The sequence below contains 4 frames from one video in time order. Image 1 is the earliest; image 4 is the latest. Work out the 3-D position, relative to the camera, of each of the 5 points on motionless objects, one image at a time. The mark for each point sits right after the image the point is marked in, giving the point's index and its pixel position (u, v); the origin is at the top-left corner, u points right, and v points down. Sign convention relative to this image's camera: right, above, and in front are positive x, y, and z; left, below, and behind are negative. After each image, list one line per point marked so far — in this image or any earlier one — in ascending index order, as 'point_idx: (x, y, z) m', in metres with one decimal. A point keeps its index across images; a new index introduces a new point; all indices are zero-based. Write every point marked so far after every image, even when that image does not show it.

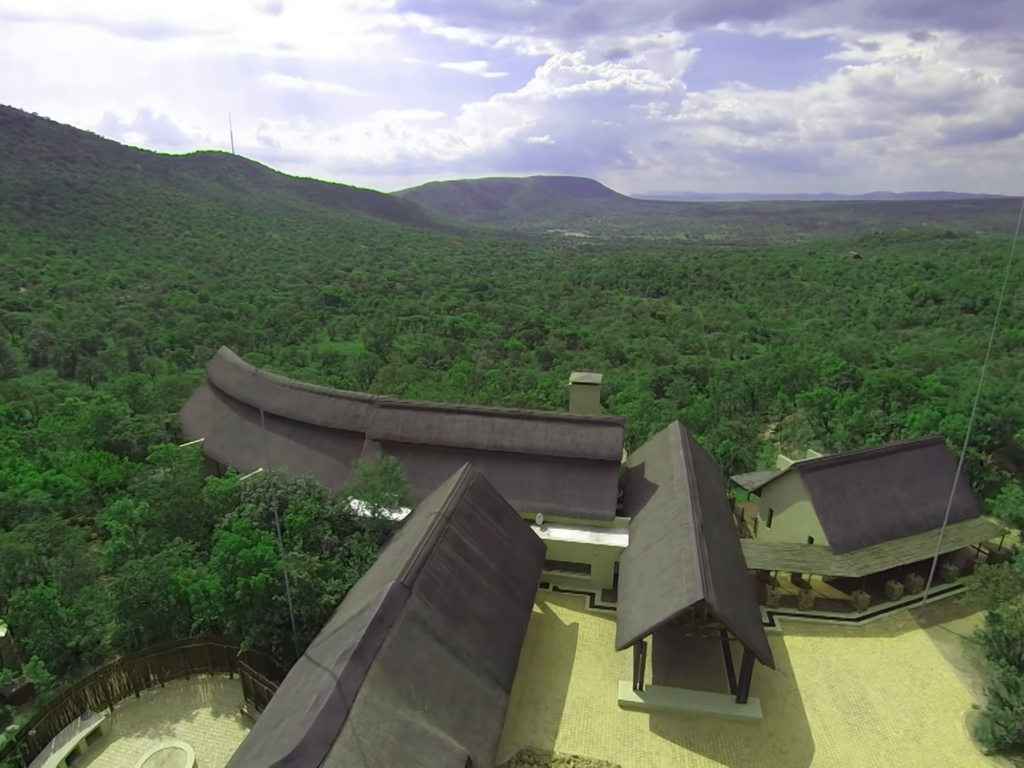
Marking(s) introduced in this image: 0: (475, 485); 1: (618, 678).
0: (-1.1, -3.0, +18.3) m
1: (+2.7, -7.5, +16.2) m
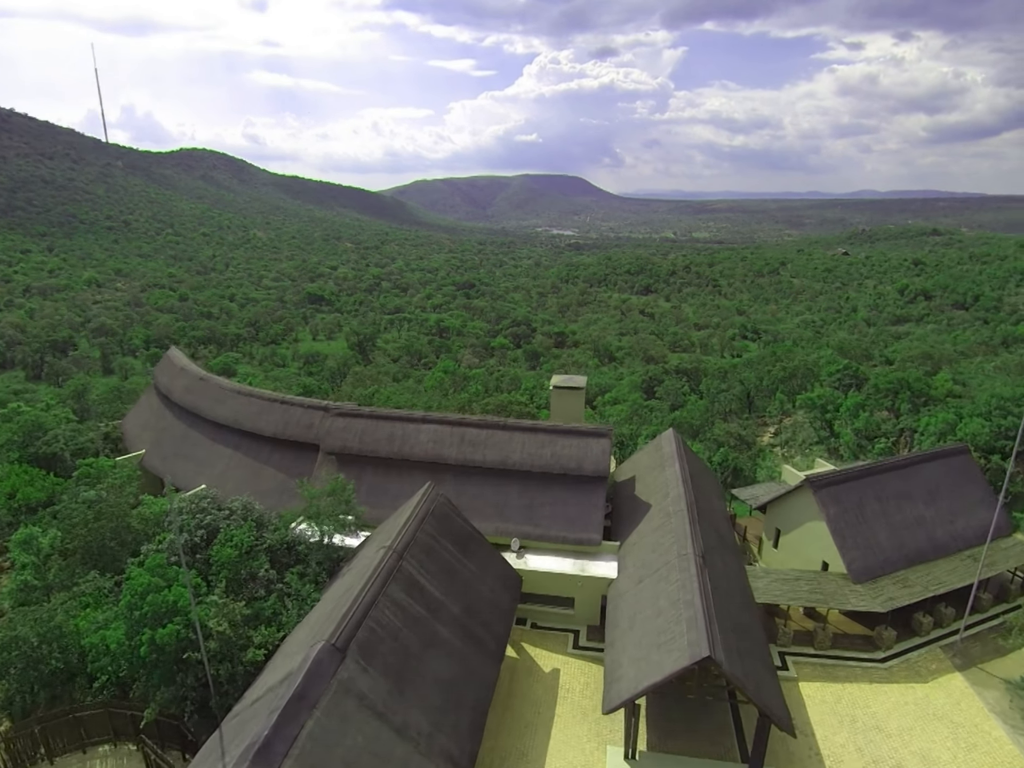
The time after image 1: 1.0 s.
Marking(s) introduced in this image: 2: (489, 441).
0: (-1.9, -3.2, +15.5) m
1: (+2.0, -7.7, +13.6) m
2: (-0.7, -1.8, +19.4) m
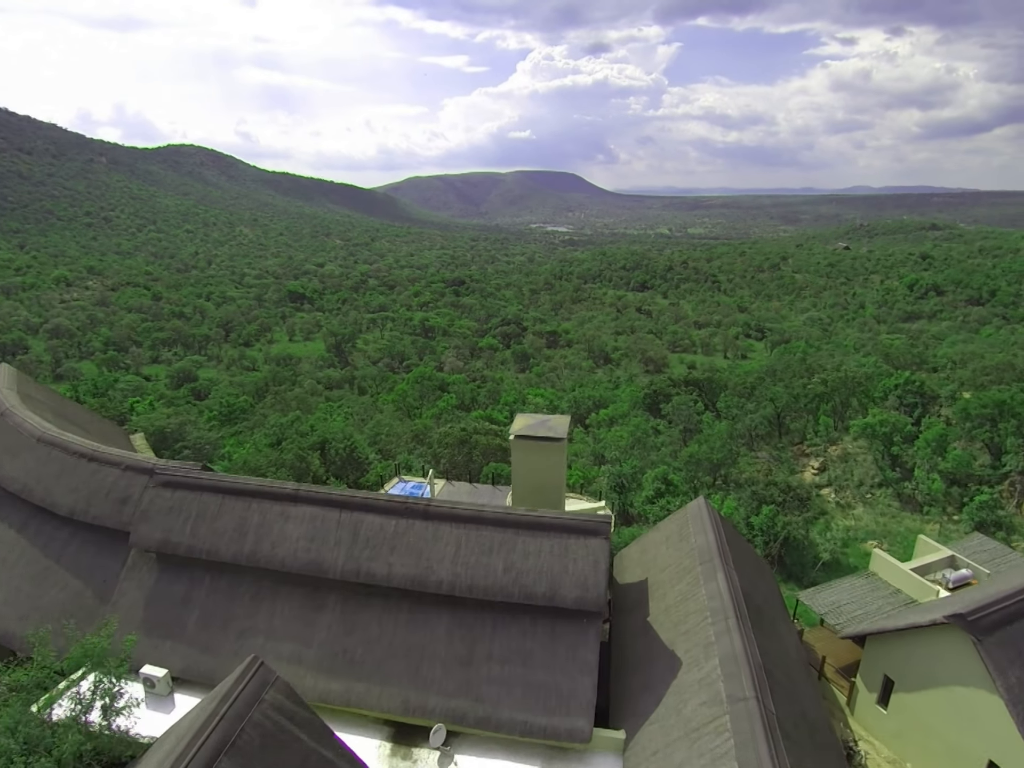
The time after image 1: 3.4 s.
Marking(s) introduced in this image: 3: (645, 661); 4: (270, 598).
0: (-3.1, -4.2, +7.5) m
1: (+0.8, -8.7, +5.6) m
2: (-2.0, -2.8, +11.3) m
3: (+2.3, -4.7, +10.8) m
4: (-4.5, -3.9, +11.6) m
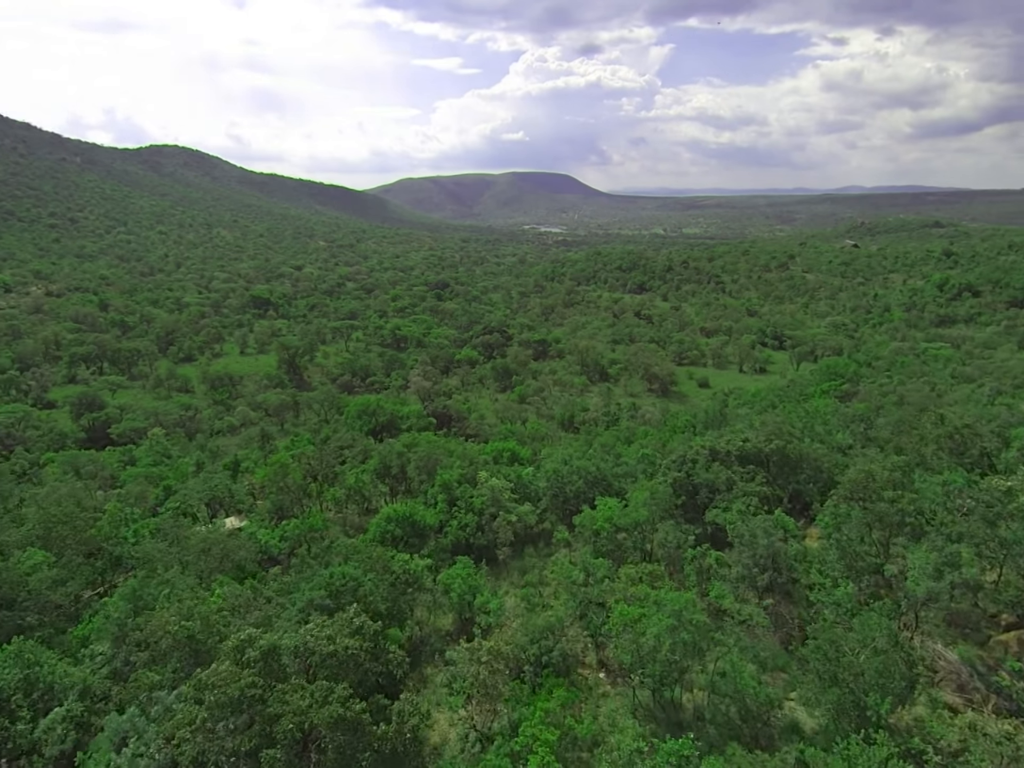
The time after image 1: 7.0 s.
0: (-5.1, -6.9, -8.3) m
1: (-1.2, -11.4, -10.2) m
2: (-4.1, -5.5, -4.5) m
3: (+0.3, -7.4, -5.0) m
4: (-6.5, -6.7, -4.2) m
